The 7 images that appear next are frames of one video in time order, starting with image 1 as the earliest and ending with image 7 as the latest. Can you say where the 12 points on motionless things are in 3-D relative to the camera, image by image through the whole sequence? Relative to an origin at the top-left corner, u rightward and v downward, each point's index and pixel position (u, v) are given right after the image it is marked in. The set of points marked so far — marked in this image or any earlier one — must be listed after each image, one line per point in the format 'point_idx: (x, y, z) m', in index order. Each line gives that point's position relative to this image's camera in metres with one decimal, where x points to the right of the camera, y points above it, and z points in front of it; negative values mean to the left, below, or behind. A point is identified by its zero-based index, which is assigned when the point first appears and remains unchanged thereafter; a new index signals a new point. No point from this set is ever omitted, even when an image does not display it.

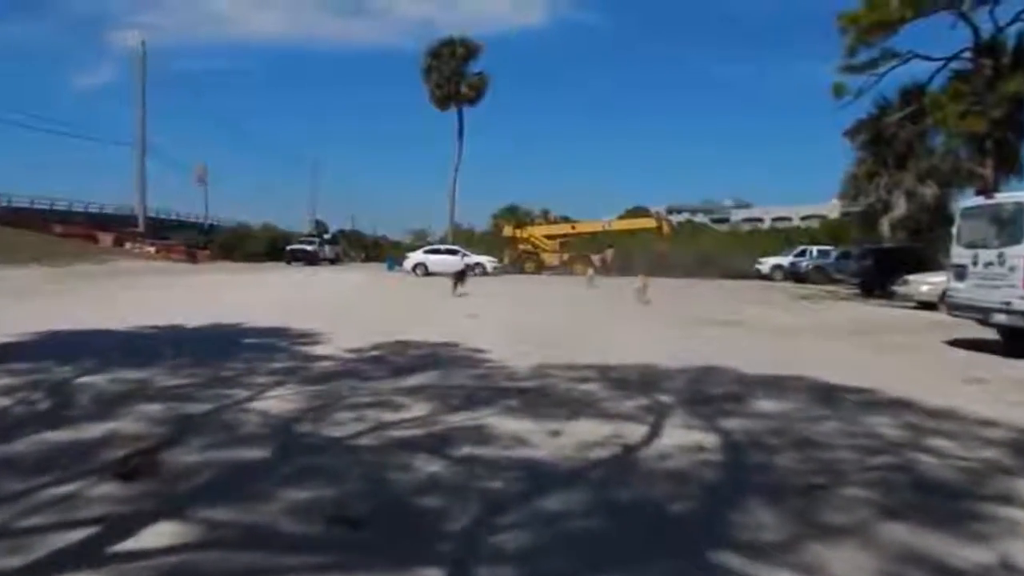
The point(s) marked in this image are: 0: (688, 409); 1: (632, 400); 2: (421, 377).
0: (+2.2, -1.5, +12.9) m
1: (+1.6, -1.5, +13.3) m
2: (-1.2, -1.3, +14.6) m
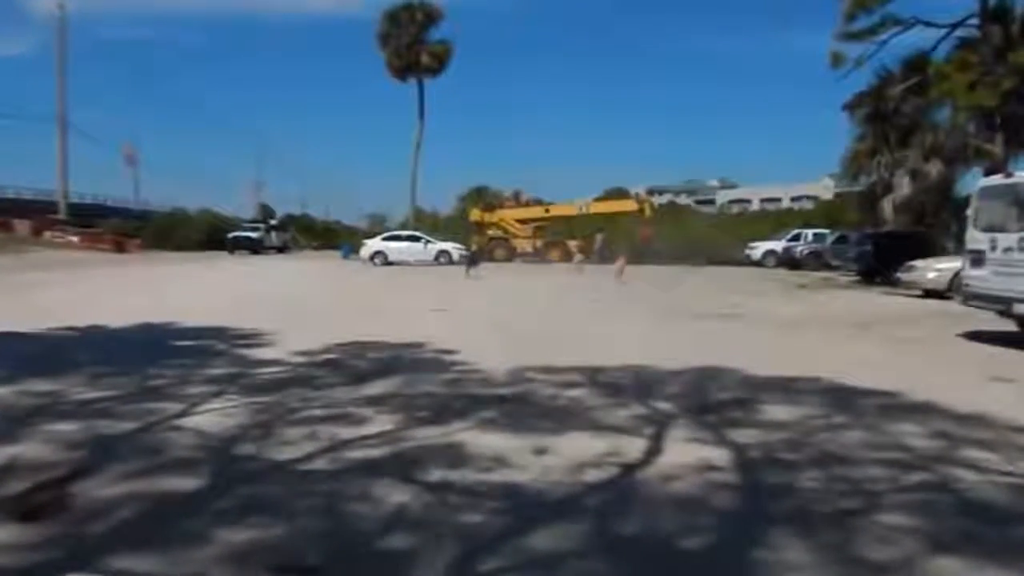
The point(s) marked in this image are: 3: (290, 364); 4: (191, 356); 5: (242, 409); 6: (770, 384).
0: (+1.9, -1.5, +11.5) m
1: (+1.3, -1.4, +11.8) m
2: (-1.6, -1.2, +13.0) m
3: (-3.0, -1.0, +13.9) m
4: (-4.4, -0.9, +14.2) m
5: (-3.1, -1.4, +12.2) m
6: (+3.1, -1.2, +12.5) m
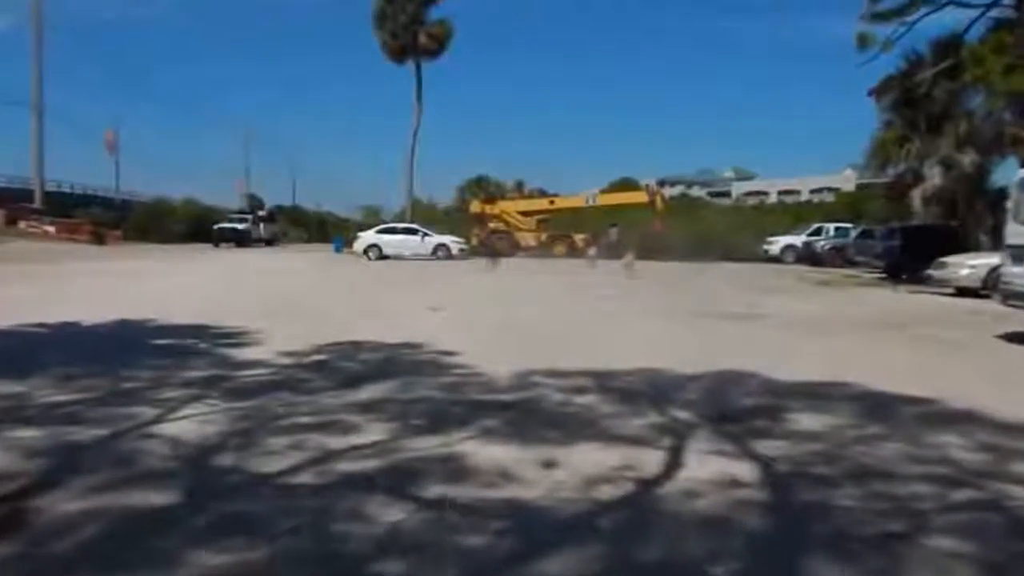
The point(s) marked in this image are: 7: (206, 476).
0: (+2.0, -1.4, +10.6) m
1: (+1.3, -1.4, +10.9) m
2: (-1.5, -1.2, +12.1) m
3: (-2.9, -1.0, +13.0) m
4: (-4.4, -0.9, +13.3) m
5: (-3.1, -1.4, +11.3) m
6: (+3.2, -1.1, +11.6) m
7: (-2.7, -1.7, +9.5) m
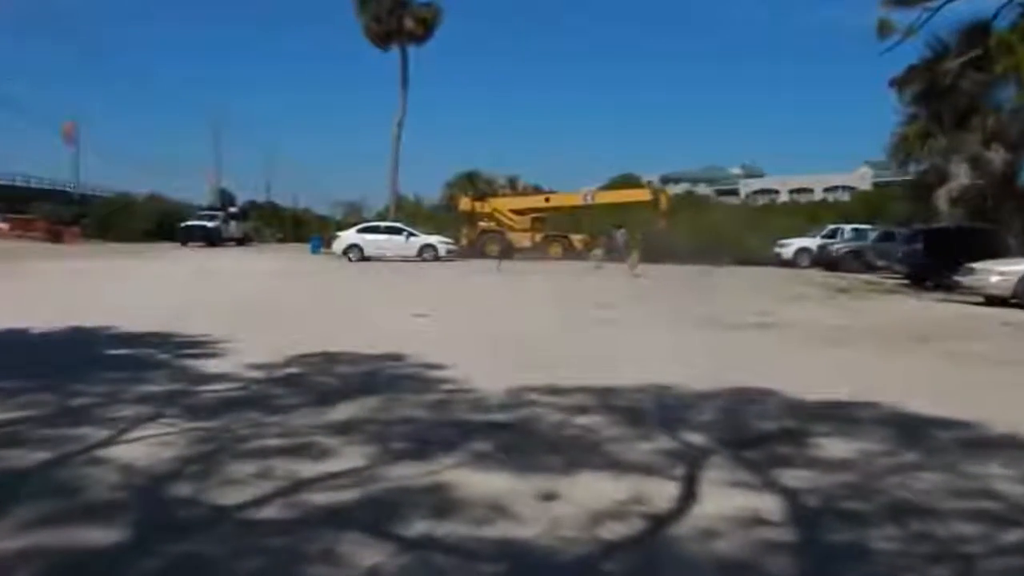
0: (+1.9, -1.5, +9.6) m
1: (+1.3, -1.4, +9.9) m
2: (-1.6, -1.2, +11.0) m
3: (-3.0, -1.0, +11.9) m
4: (-4.5, -0.9, +12.2) m
5: (-3.2, -1.4, +10.2) m
6: (+3.1, -1.2, +10.6) m
7: (-2.8, -1.8, +8.4) m
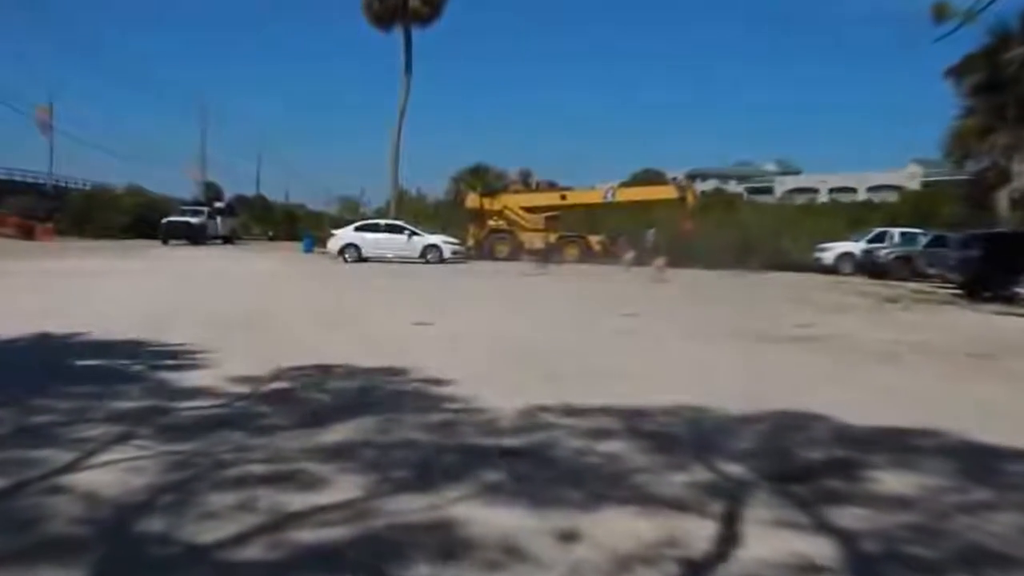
0: (+2.0, -1.6, +8.4) m
1: (+1.4, -1.5, +8.7) m
2: (-1.5, -1.3, +9.8) m
3: (-2.9, -1.1, +10.8) m
4: (-4.3, -0.9, +11.0) m
5: (-3.0, -1.5, +9.0) m
6: (+3.2, -1.3, +9.4) m
7: (-2.7, -1.8, +7.2) m
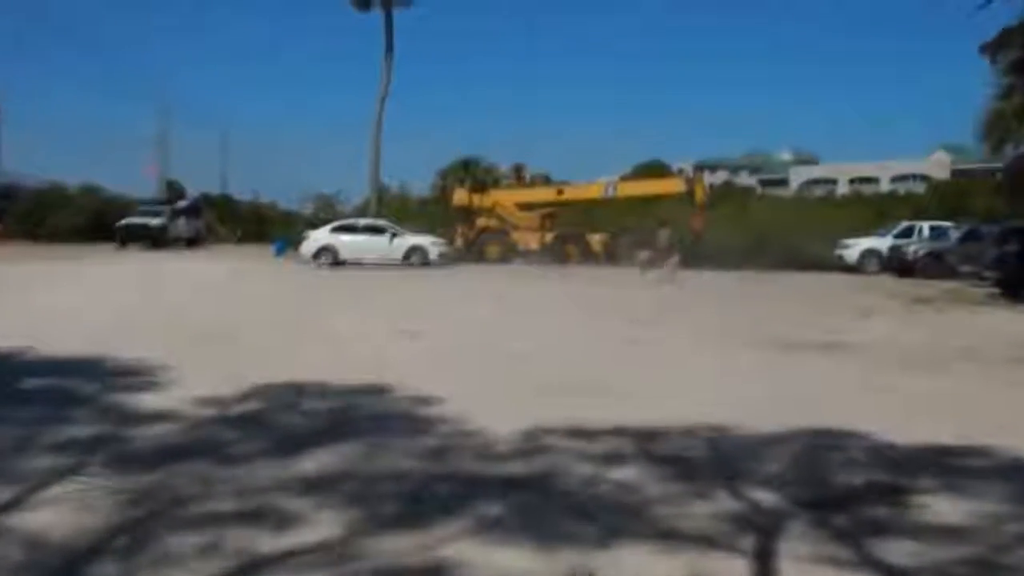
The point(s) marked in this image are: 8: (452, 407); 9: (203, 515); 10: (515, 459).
0: (+2.1, -1.6, +7.4) m
1: (+1.4, -1.6, +7.7) m
2: (-1.5, -1.3, +8.7) m
3: (-2.9, -1.1, +9.7) m
4: (-4.4, -1.0, +9.9) m
5: (-3.0, -1.5, +7.9) m
6: (+3.2, -1.3, +8.4) m
7: (-2.6, -1.9, +6.1) m
8: (-0.7, -1.1, +10.2) m
9: (-2.2, -1.6, +7.6) m
10: (0.0, -1.4, +8.5) m
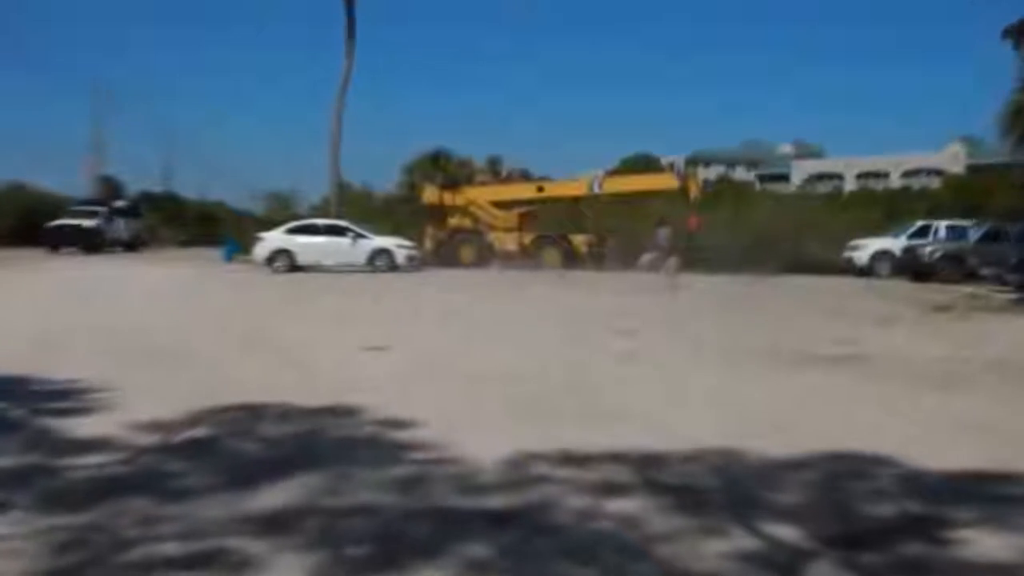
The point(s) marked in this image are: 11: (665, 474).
0: (+2.0, -1.7, +6.4) m
1: (+1.3, -1.6, +6.7) m
2: (-1.6, -1.4, +7.6) m
3: (-3.1, -1.2, +8.5) m
4: (-4.5, -1.1, +8.6) m
5: (-3.1, -1.6, +6.7) m
6: (+3.1, -1.4, +7.5) m
7: (-2.6, -1.9, +4.9) m
8: (-0.8, -1.2, +9.2) m
9: (-2.3, -1.6, +6.4) m
10: (-0.1, -1.4, +7.5) m
11: (+1.1, -1.3, +7.9) m
